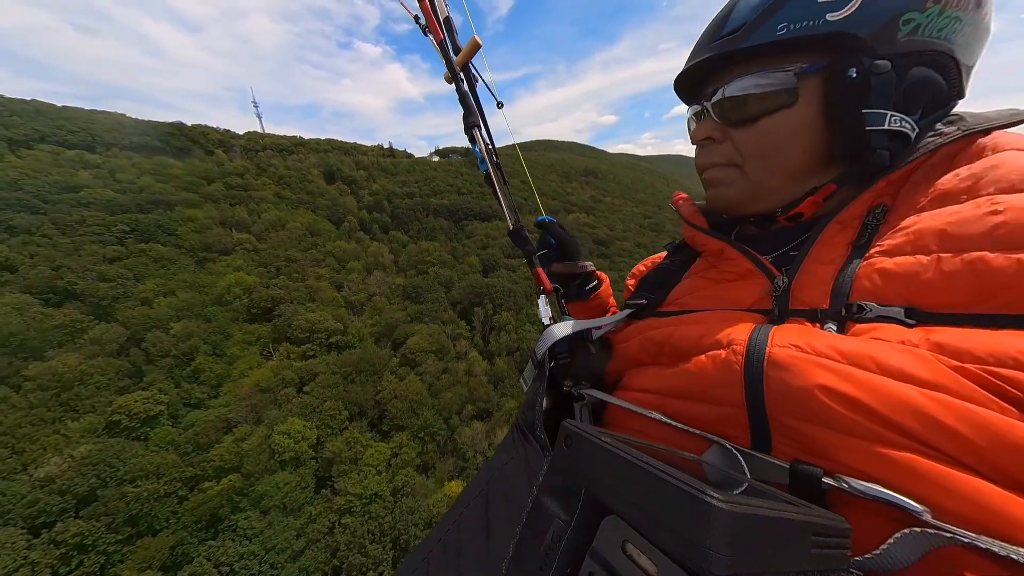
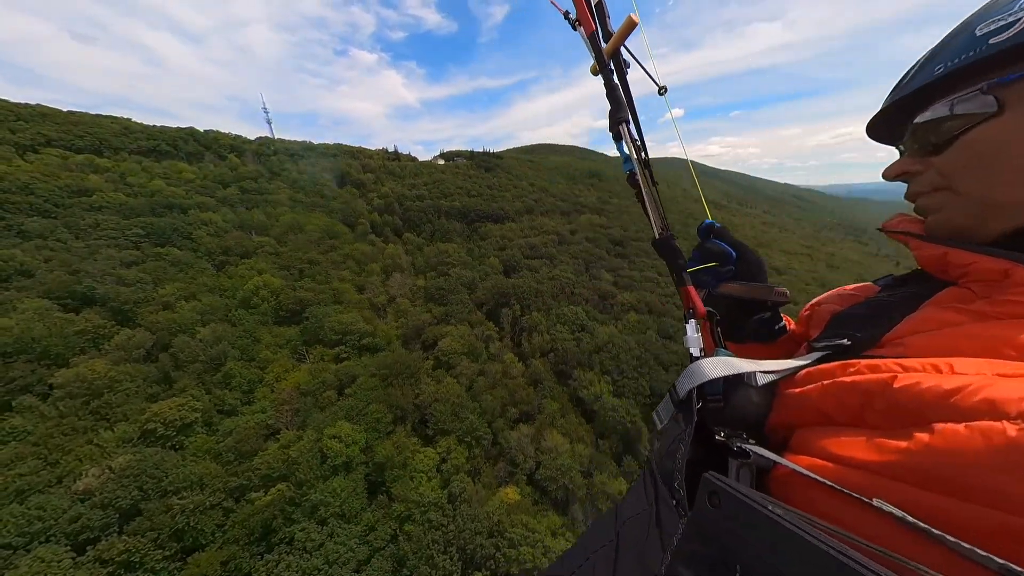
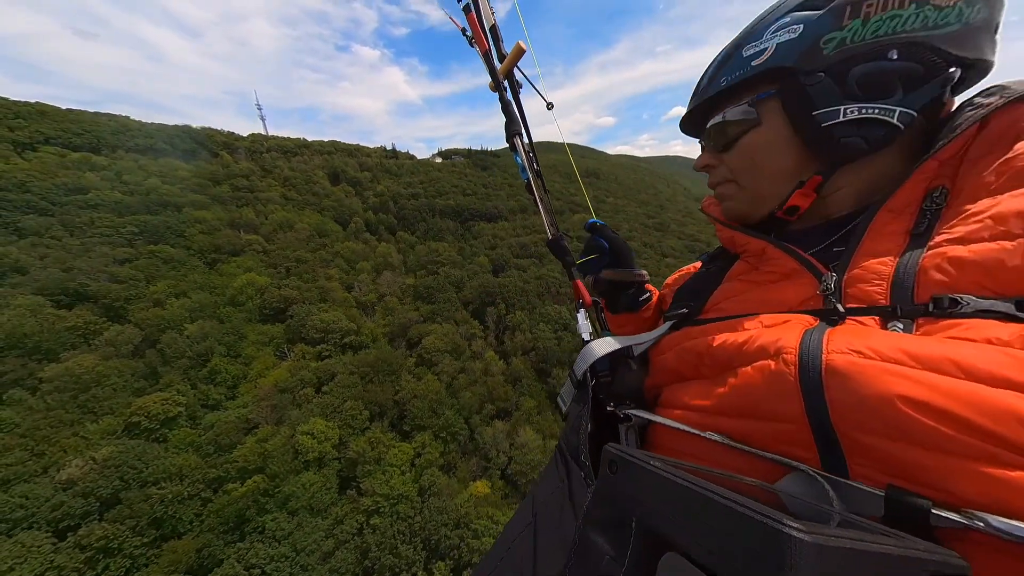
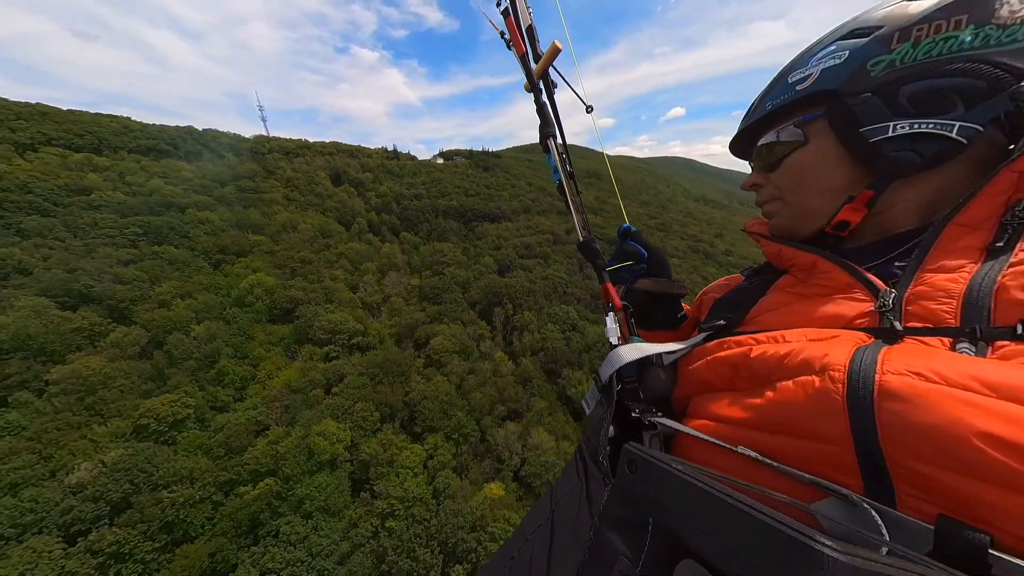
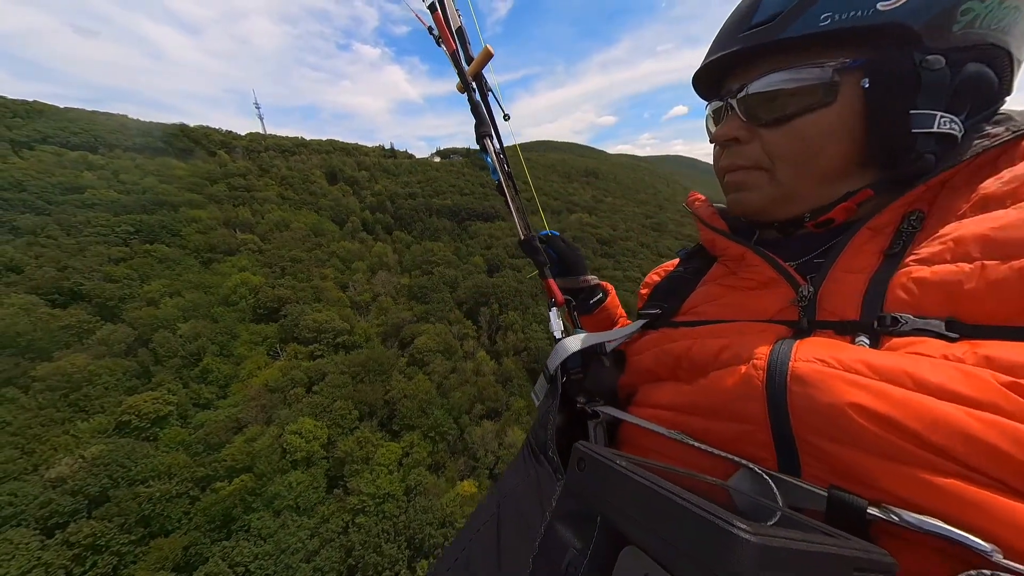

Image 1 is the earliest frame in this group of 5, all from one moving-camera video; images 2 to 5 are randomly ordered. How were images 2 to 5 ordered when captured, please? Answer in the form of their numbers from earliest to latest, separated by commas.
5, 3, 4, 2
